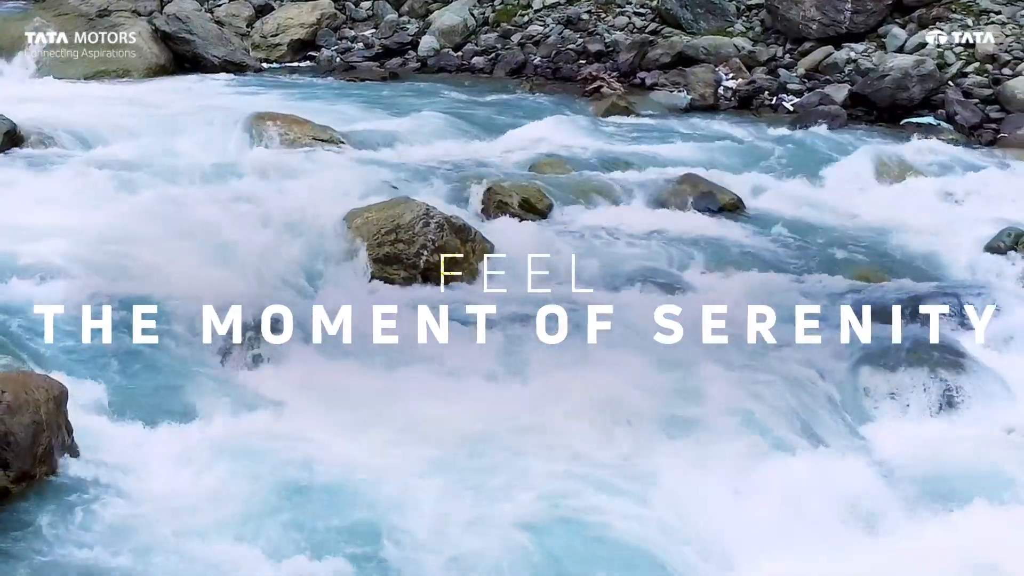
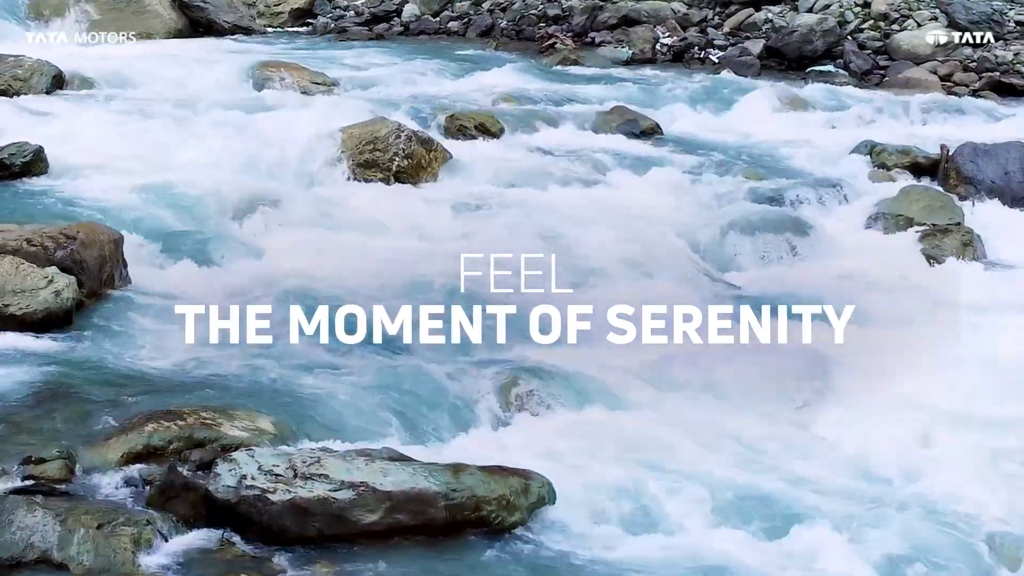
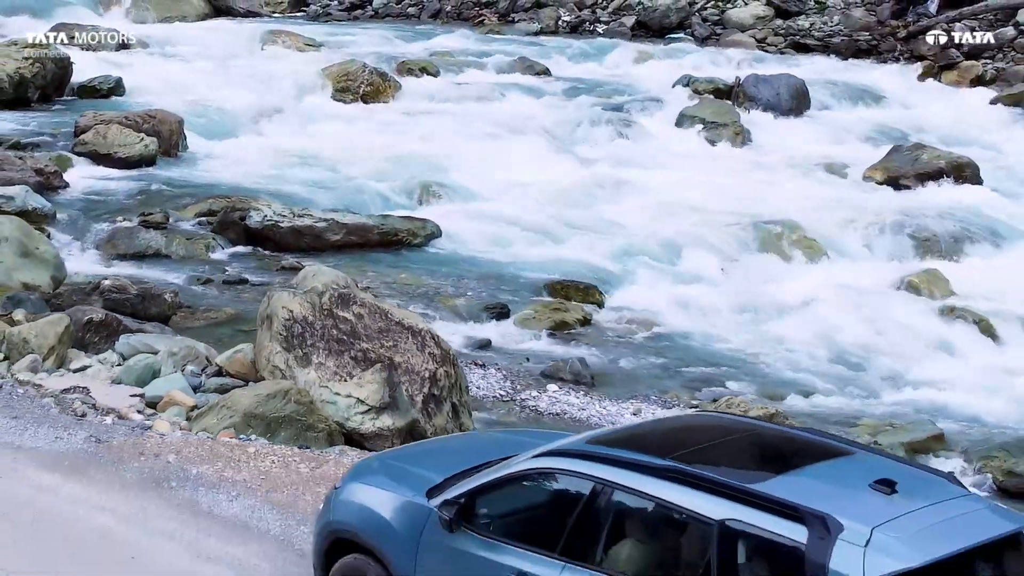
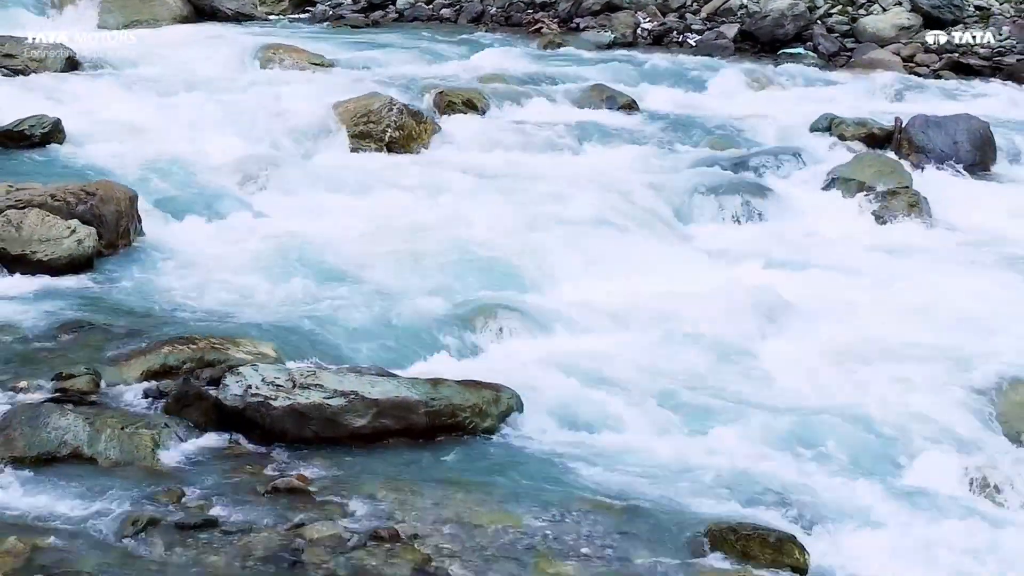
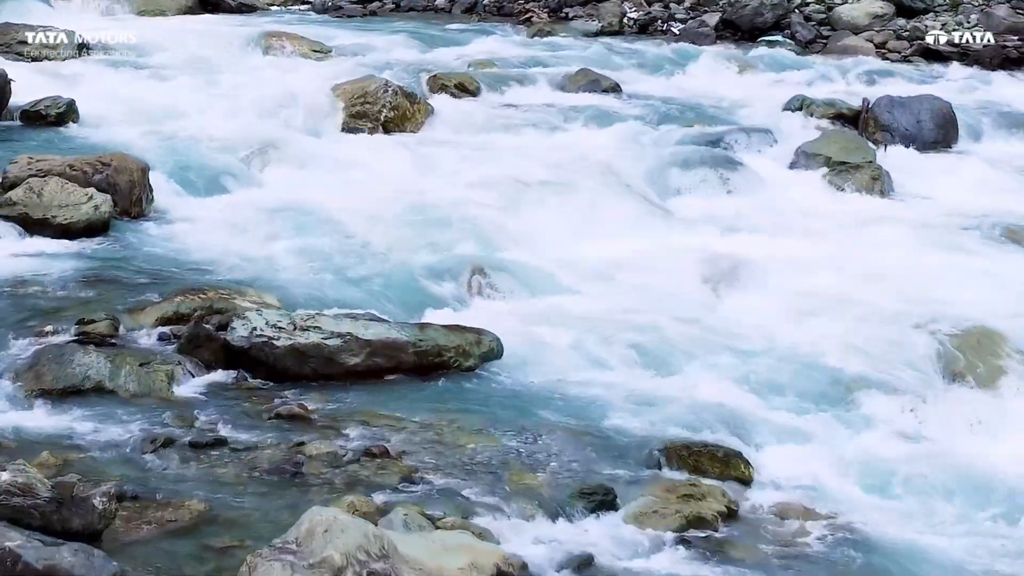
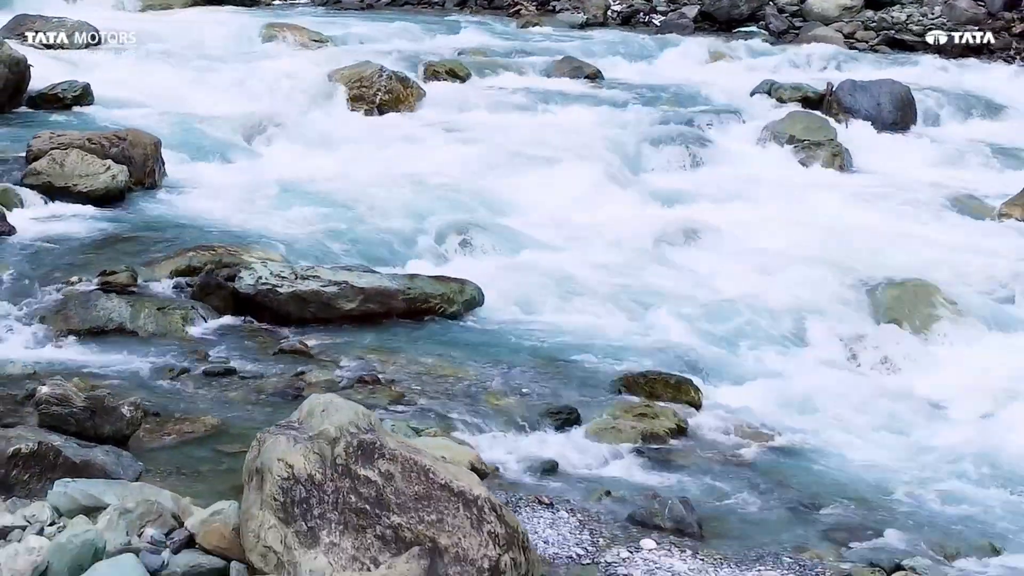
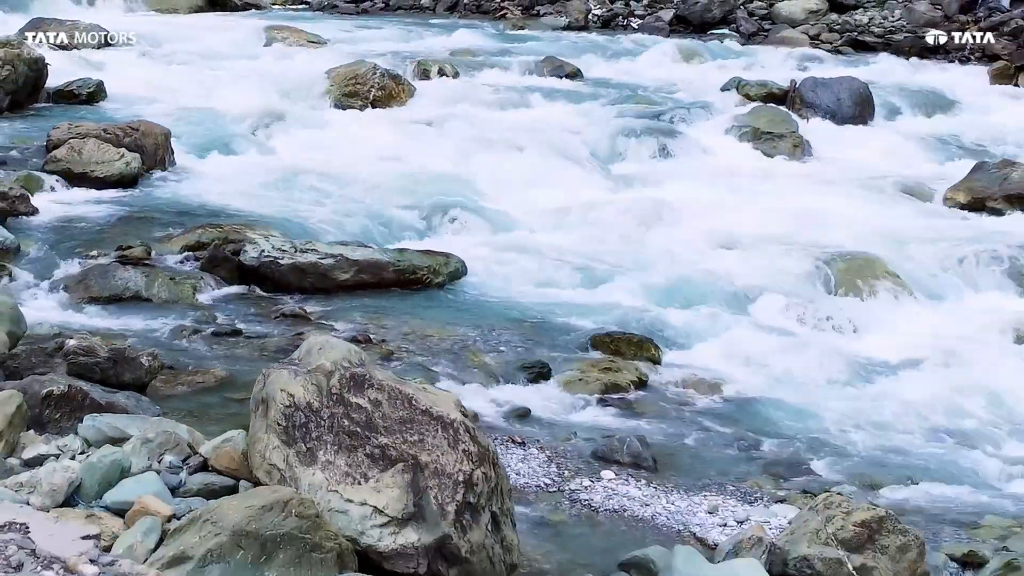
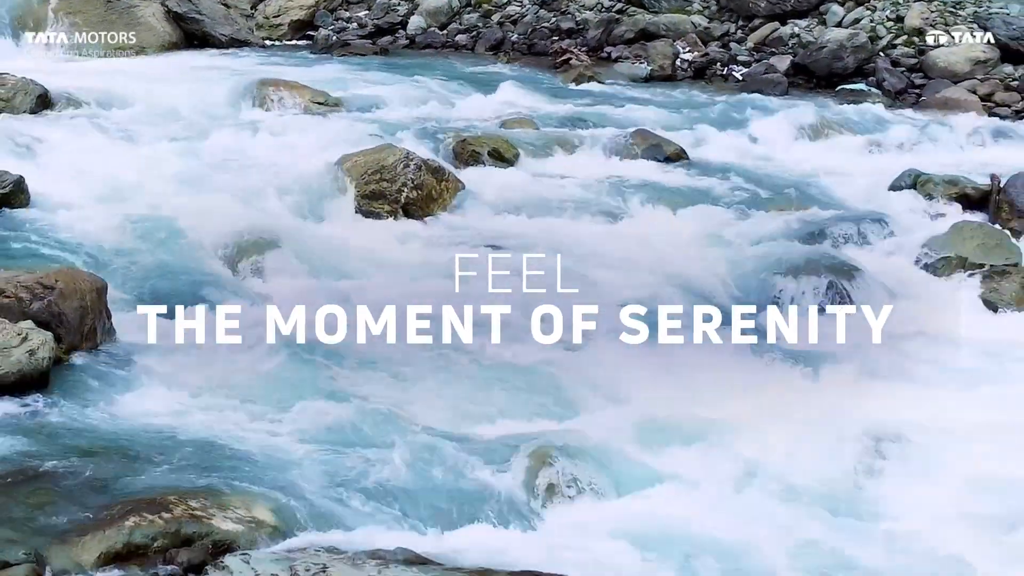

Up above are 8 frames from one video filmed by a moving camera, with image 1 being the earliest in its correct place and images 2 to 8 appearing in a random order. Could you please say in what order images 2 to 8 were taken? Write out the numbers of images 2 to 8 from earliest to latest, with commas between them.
8, 2, 4, 5, 6, 7, 3
